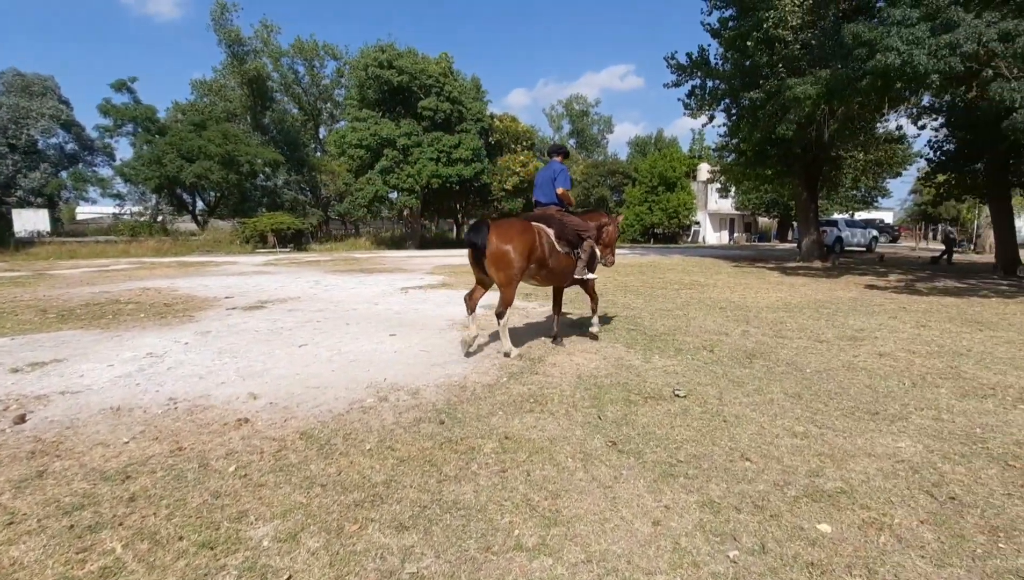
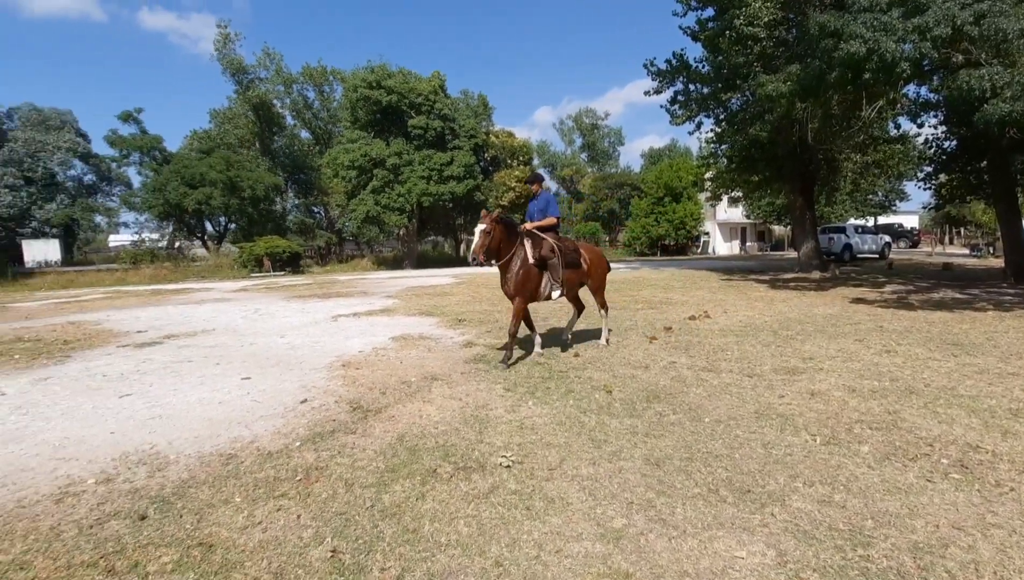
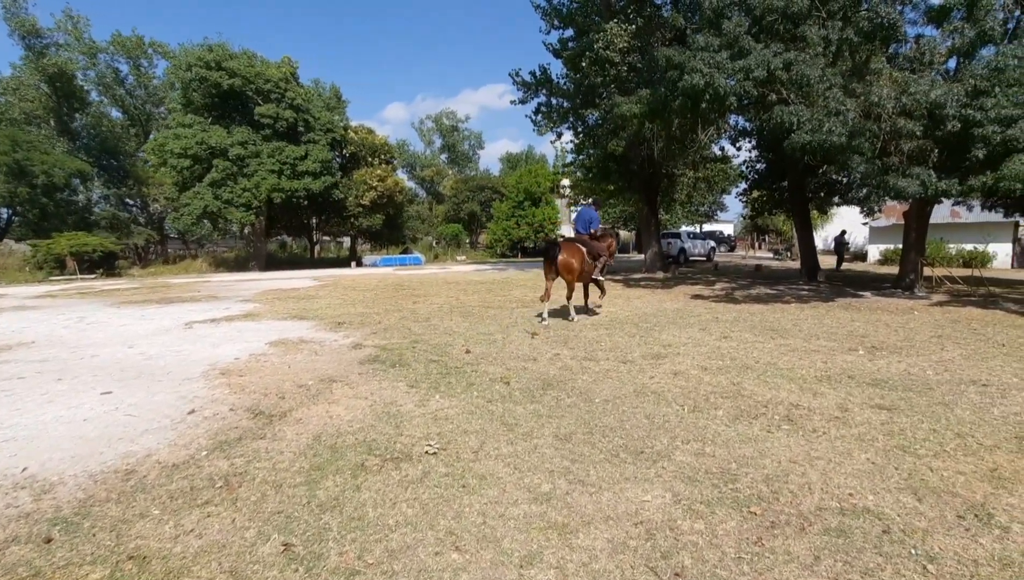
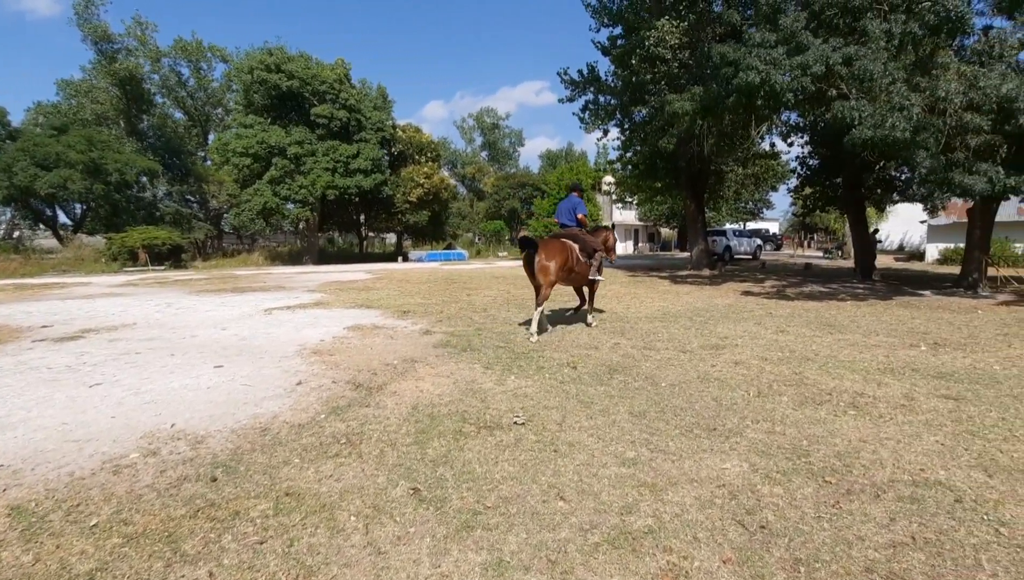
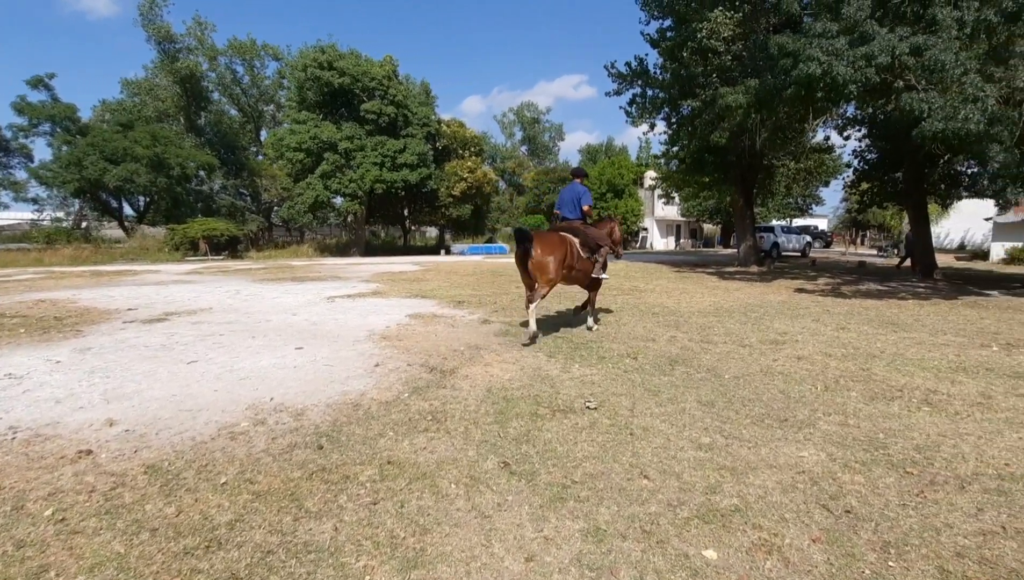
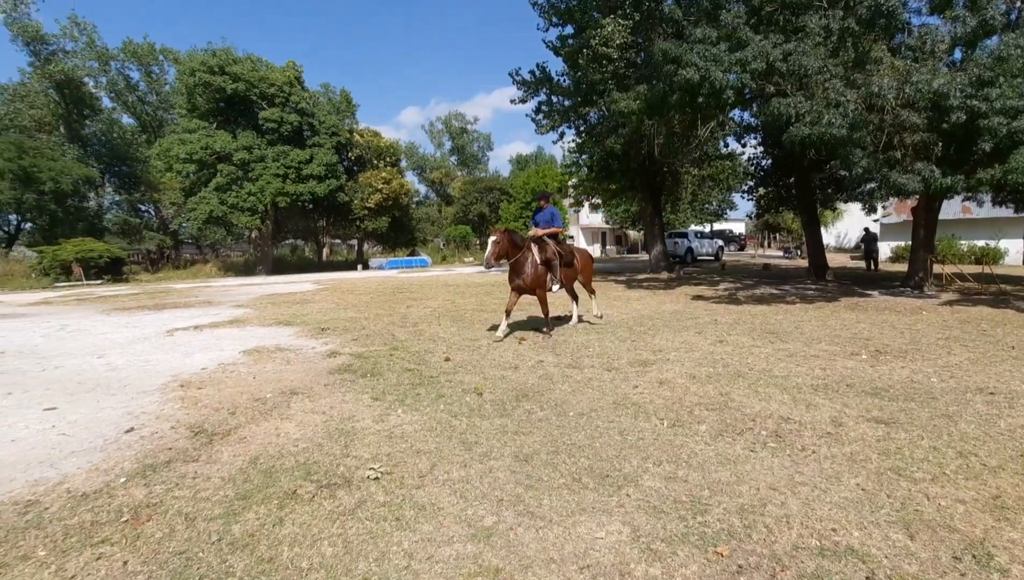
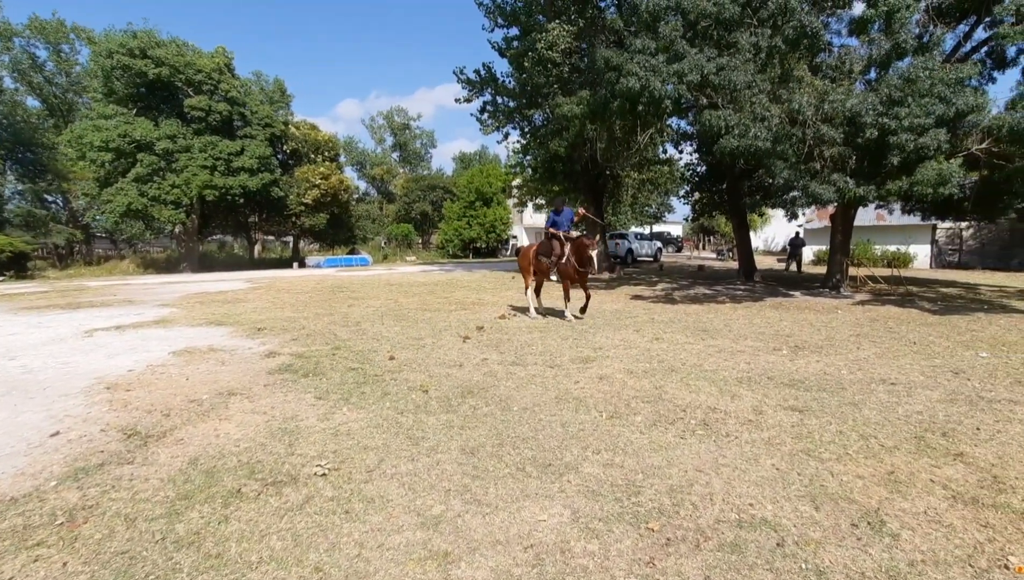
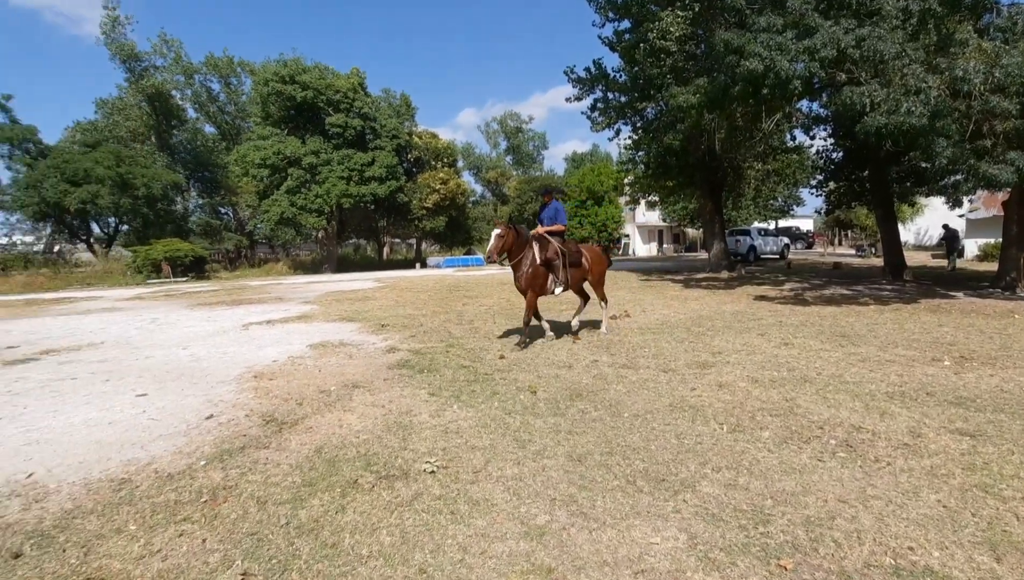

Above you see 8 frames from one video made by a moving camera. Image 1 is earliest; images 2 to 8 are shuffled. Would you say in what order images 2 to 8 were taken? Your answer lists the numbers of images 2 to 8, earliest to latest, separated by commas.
5, 4, 3, 7, 6, 8, 2
